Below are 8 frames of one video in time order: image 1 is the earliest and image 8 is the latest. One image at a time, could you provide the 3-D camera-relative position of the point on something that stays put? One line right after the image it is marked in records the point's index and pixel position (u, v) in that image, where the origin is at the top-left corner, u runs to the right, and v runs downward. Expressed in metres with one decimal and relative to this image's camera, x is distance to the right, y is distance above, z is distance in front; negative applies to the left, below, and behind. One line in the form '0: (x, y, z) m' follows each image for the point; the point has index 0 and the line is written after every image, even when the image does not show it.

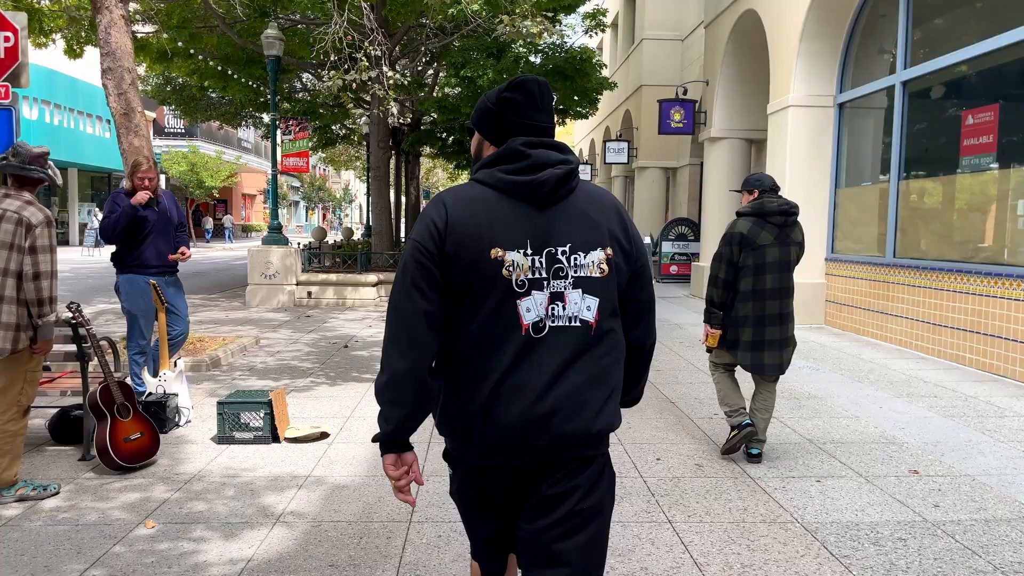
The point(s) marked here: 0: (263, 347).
0: (-3.0, -0.7, +9.4) m
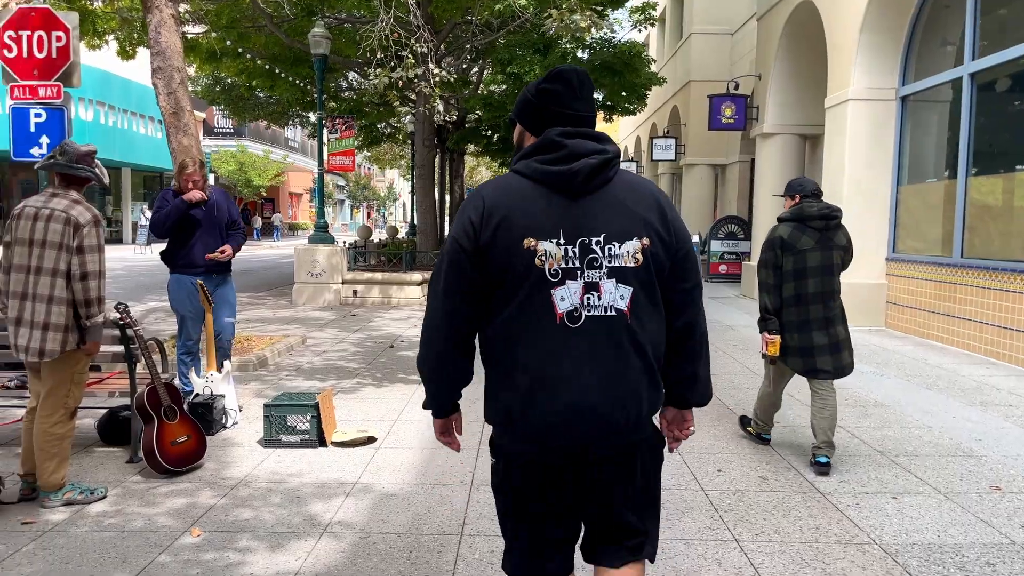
0: (-2.4, -0.7, +9.4) m
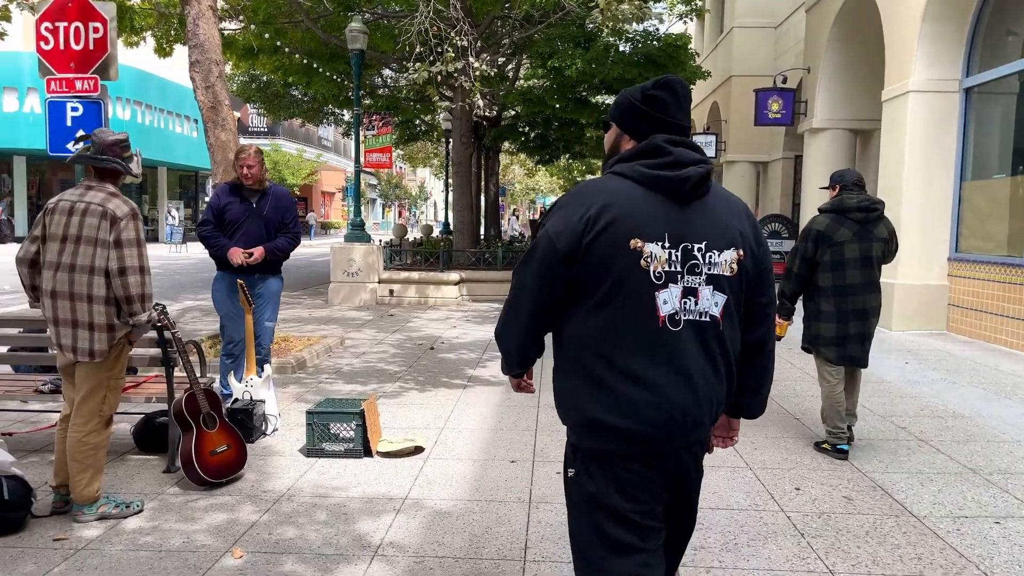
0: (-1.9, -0.7, +9.1) m
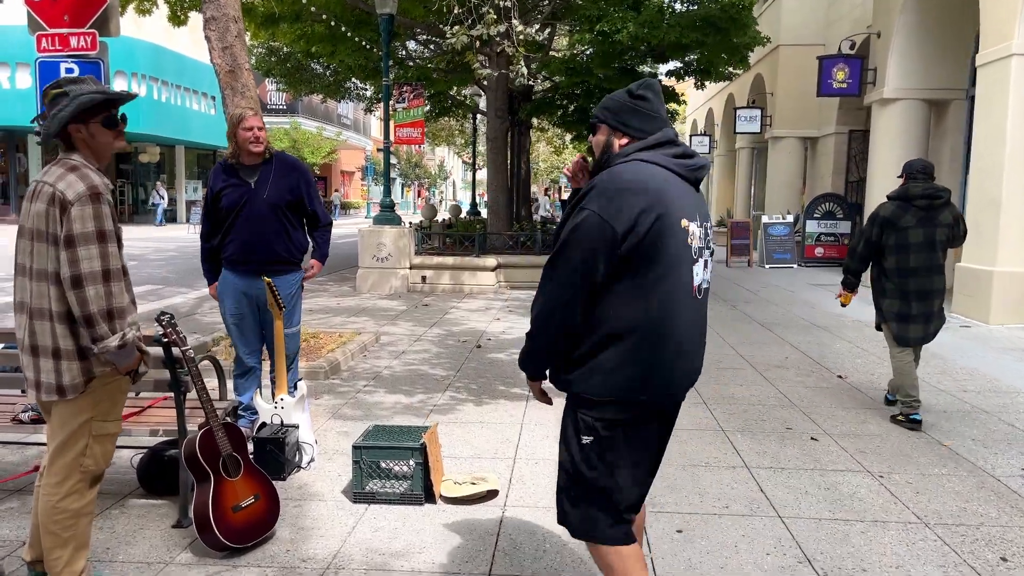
0: (-1.3, -0.6, +8.1) m
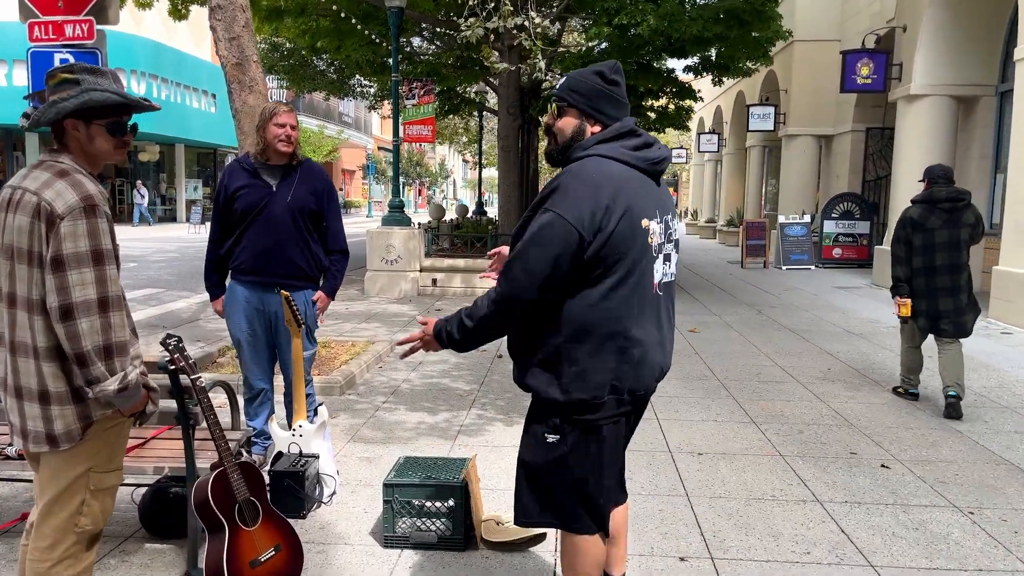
0: (-1.1, -0.7, +7.6) m
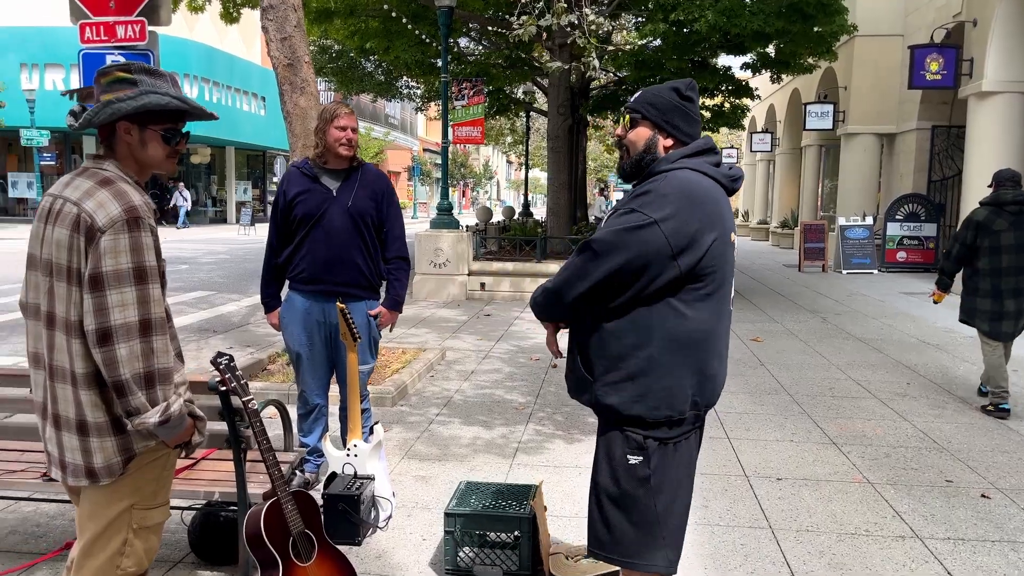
0: (-0.6, -0.7, +7.4) m
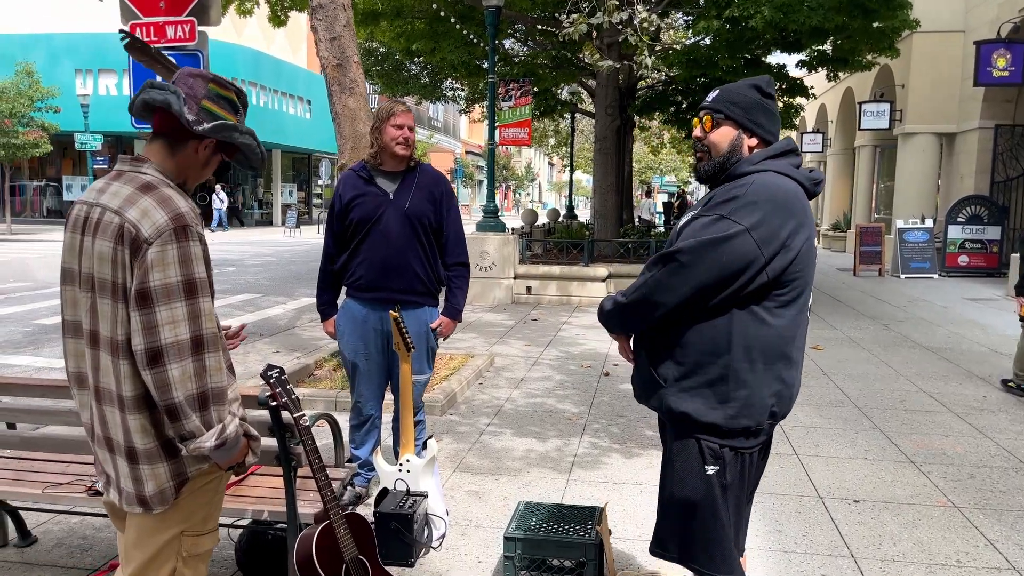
0: (-0.1, -0.8, +7.2) m
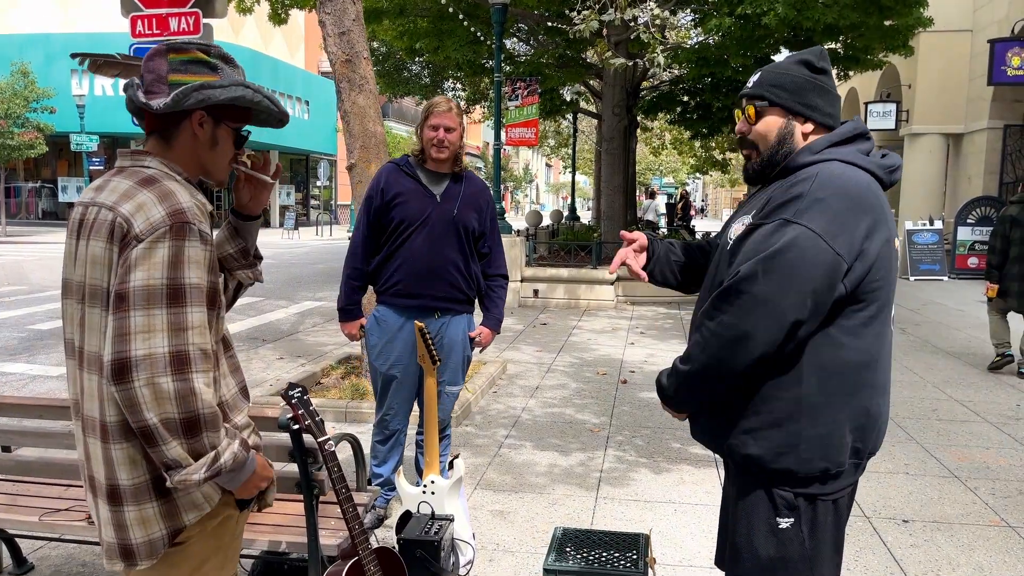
0: (0.0, -0.8, +7.0) m
